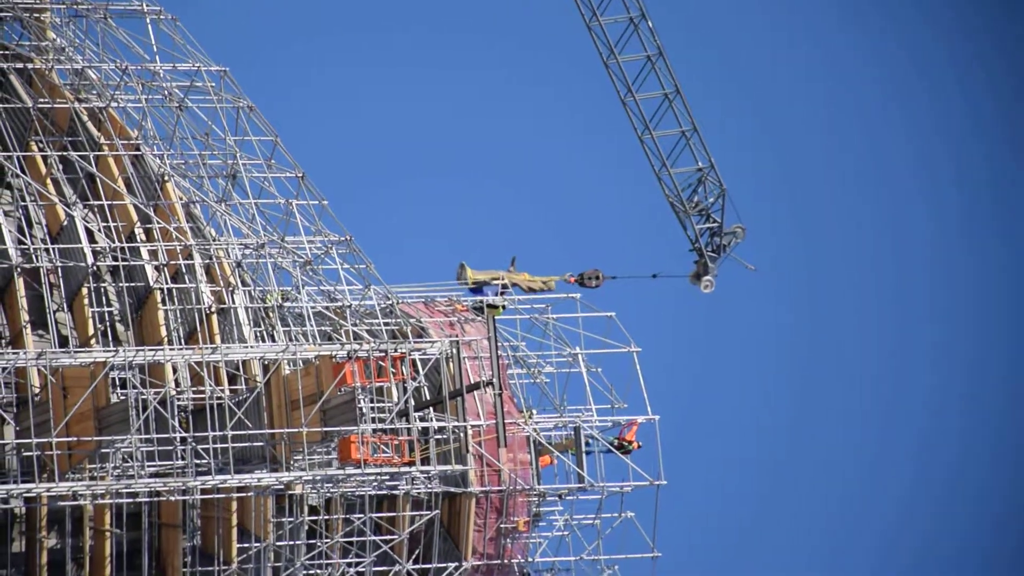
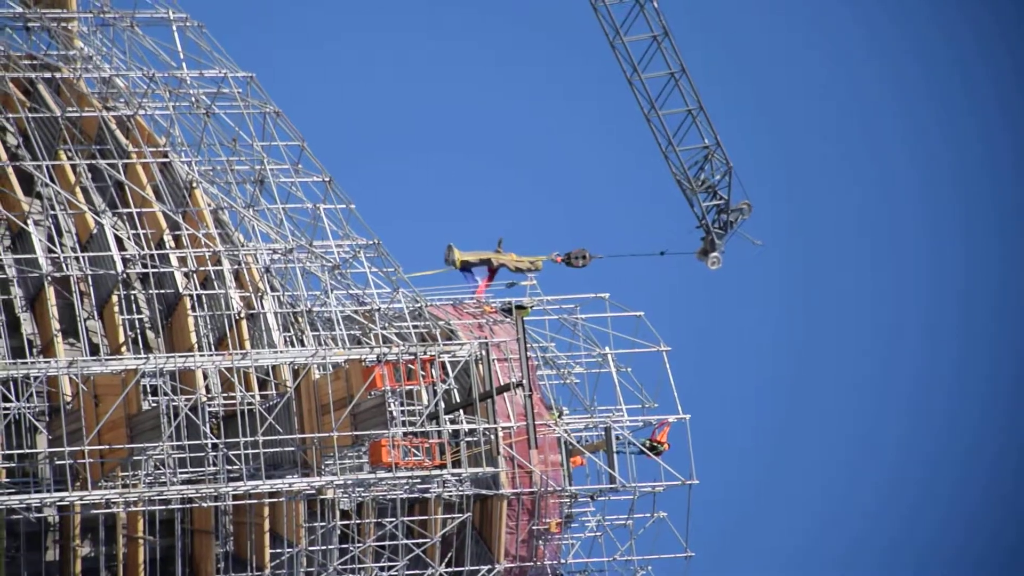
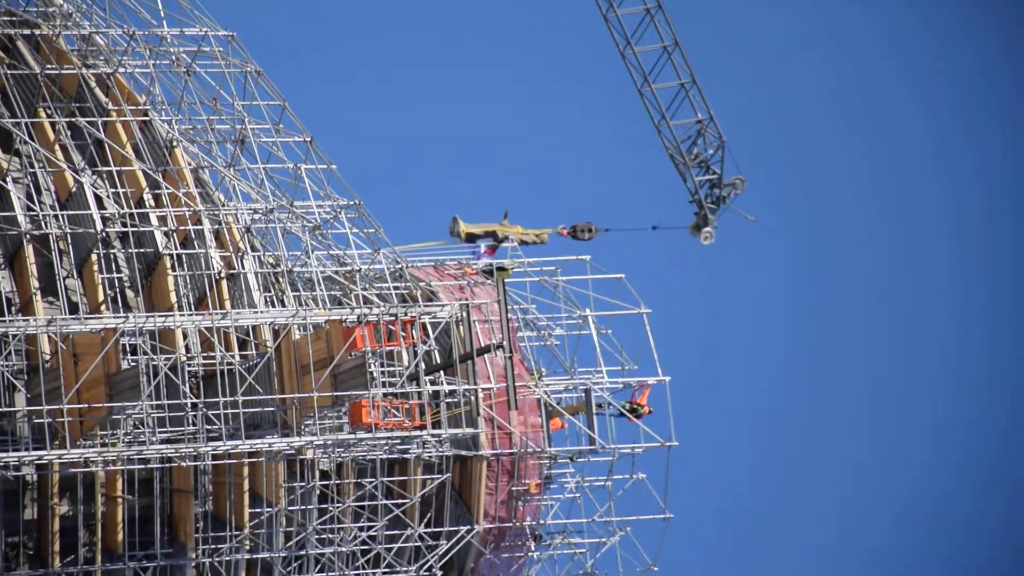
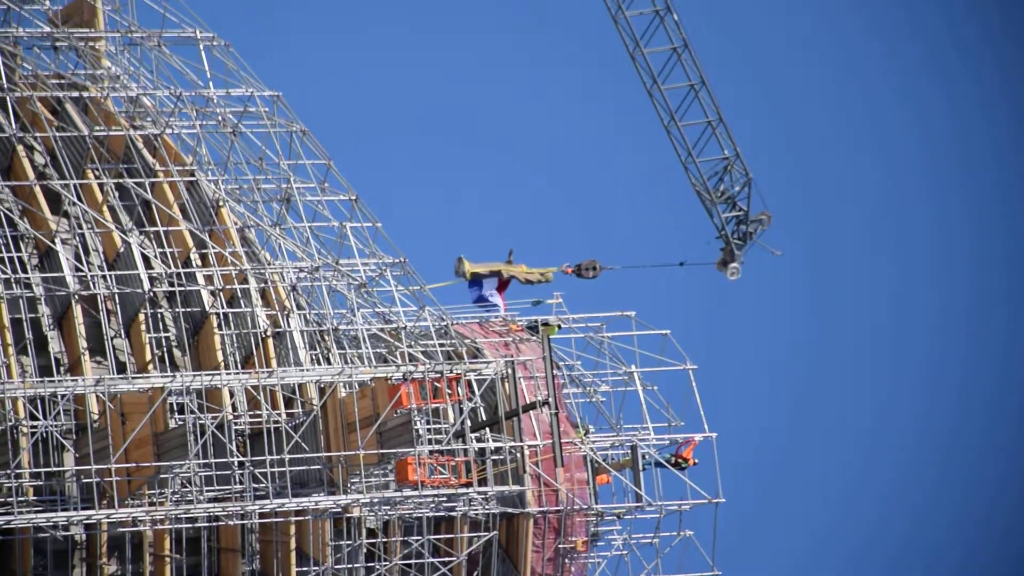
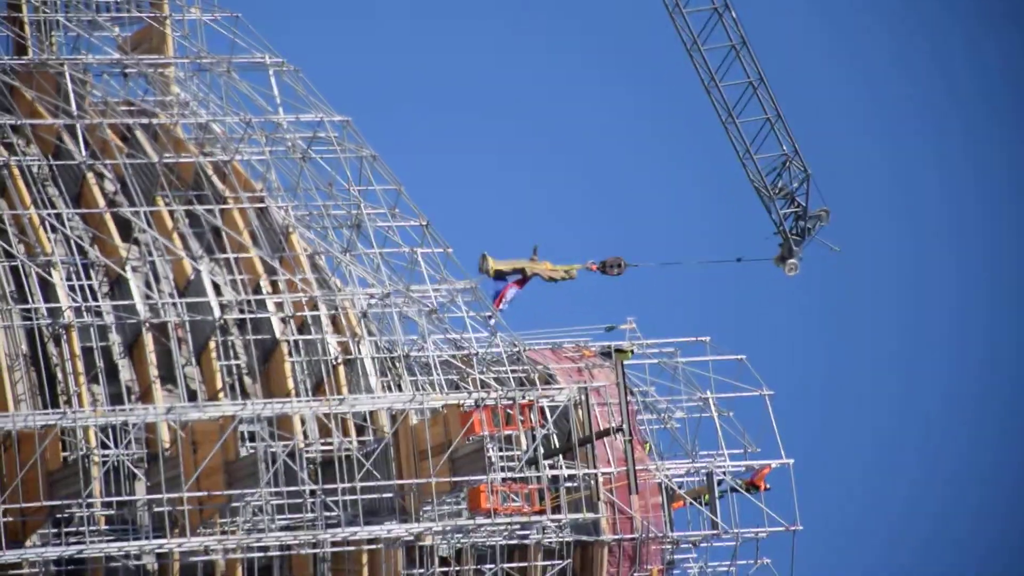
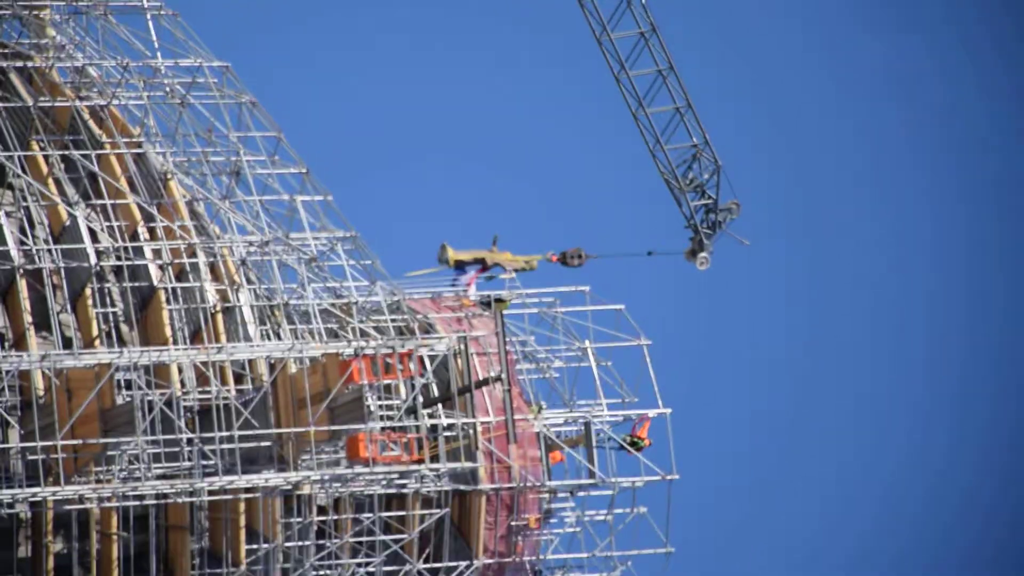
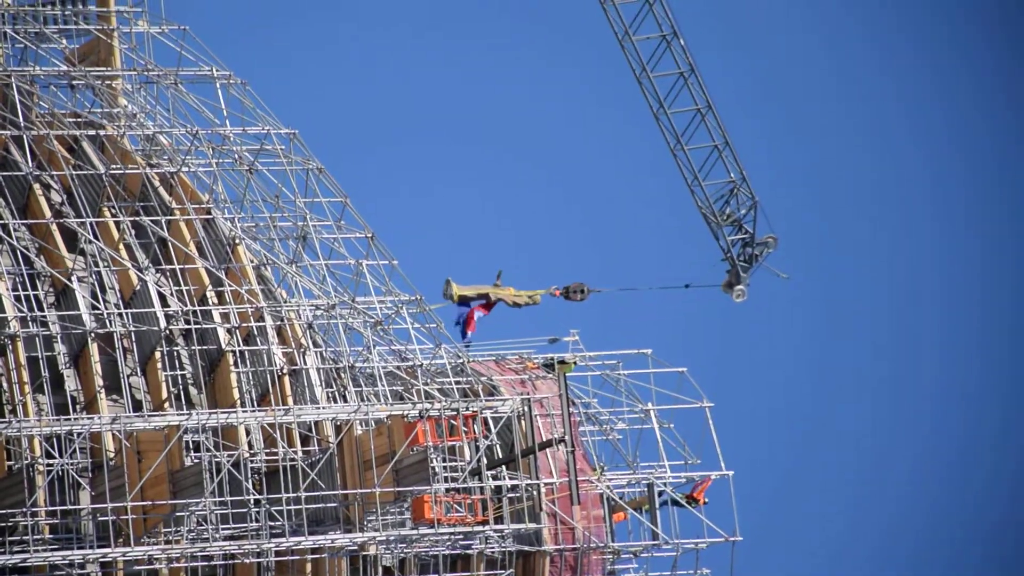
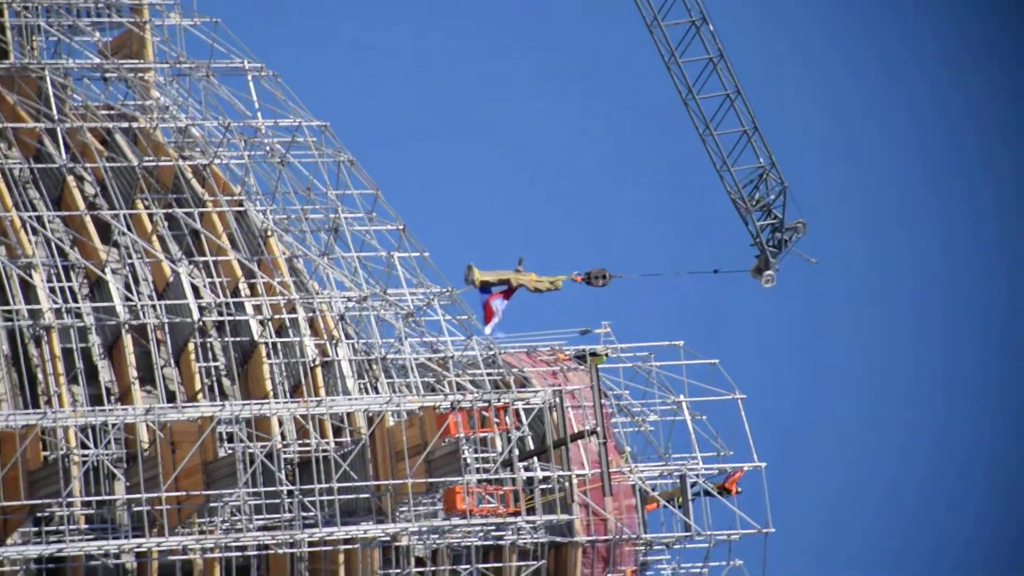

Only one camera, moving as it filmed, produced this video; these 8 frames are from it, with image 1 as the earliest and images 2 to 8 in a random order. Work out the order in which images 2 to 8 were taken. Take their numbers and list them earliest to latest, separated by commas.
3, 6, 2, 4, 7, 8, 5
